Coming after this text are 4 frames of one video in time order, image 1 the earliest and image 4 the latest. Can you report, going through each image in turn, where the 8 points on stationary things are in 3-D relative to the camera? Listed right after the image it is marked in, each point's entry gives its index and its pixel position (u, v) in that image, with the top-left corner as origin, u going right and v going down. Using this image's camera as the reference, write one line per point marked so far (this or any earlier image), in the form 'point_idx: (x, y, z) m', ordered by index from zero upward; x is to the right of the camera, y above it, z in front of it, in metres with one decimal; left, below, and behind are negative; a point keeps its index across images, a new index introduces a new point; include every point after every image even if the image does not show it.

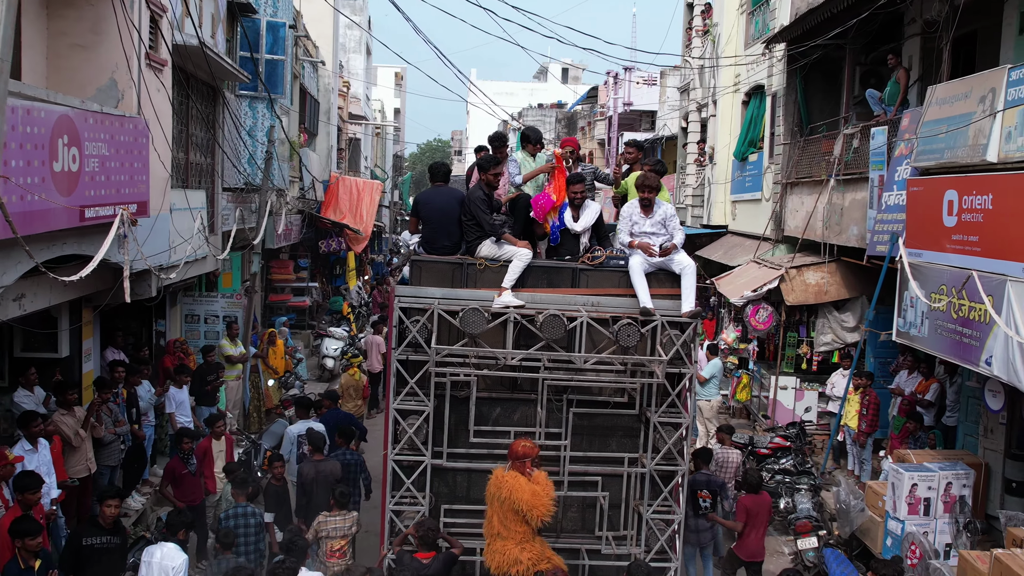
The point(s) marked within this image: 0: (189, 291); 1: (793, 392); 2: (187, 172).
0: (-4.7, -0.1, +13.1) m
1: (+4.0, -1.5, +12.9) m
2: (-4.0, +1.4, +11.1) m
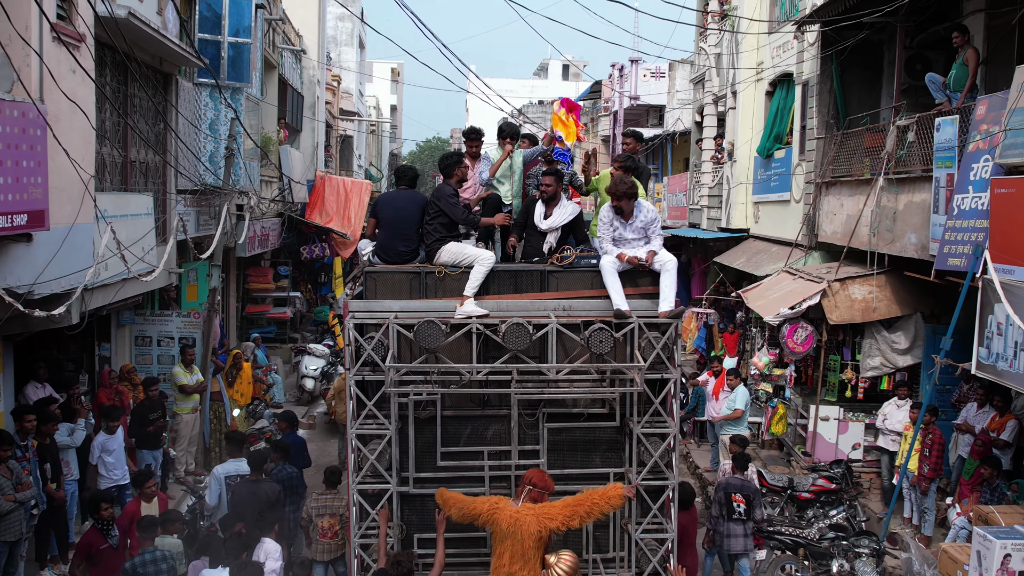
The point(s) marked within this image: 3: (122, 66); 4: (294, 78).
0: (-4.7, -0.3, +11.4) m
1: (+4.0, -1.7, +11.1) m
2: (-4.0, +1.2, +9.4) m
3: (-4.0, +2.3, +9.3) m
4: (-4.8, +4.6, +19.8) m
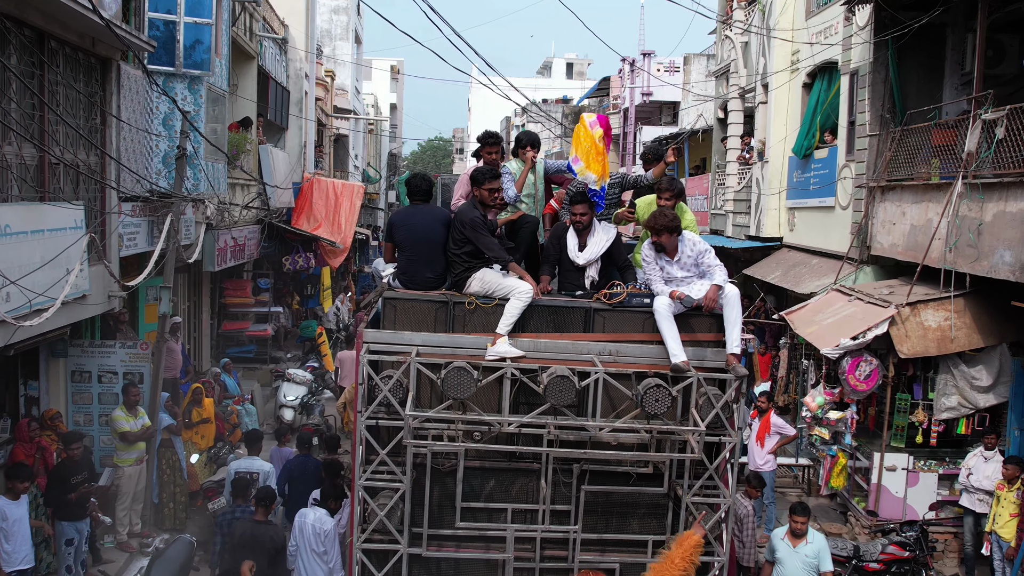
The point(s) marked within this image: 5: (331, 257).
0: (-4.7, -0.5, +9.6) m
1: (+4.1, -1.9, +9.3) m
2: (-4.0, +0.9, +7.6) m
3: (-4.0, +2.0, +7.5) m
4: (-4.7, +4.4, +18.0) m
5: (-3.6, +0.6, +18.1) m
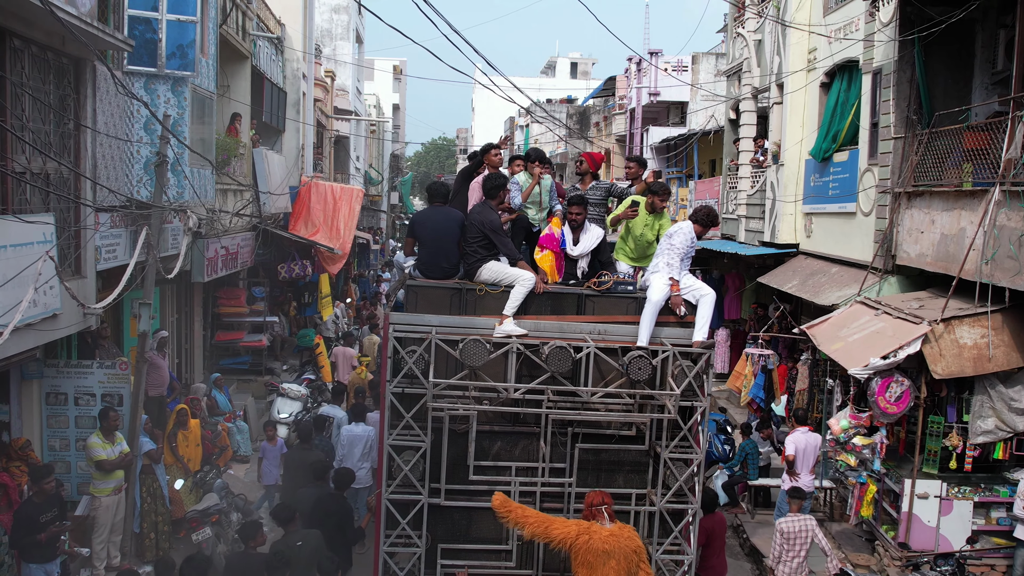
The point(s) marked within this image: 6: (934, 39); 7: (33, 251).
0: (-4.6, -0.7, +9.0) m
1: (+4.1, -2.1, +8.7) m
2: (-3.9, +0.8, +7.0) m
3: (-3.9, +1.9, +6.9) m
4: (-4.6, +4.2, +17.4) m
5: (-3.5, +0.5, +17.5) m
6: (+5.1, +3.0, +10.9) m
7: (-3.8, +0.3, +7.0) m
